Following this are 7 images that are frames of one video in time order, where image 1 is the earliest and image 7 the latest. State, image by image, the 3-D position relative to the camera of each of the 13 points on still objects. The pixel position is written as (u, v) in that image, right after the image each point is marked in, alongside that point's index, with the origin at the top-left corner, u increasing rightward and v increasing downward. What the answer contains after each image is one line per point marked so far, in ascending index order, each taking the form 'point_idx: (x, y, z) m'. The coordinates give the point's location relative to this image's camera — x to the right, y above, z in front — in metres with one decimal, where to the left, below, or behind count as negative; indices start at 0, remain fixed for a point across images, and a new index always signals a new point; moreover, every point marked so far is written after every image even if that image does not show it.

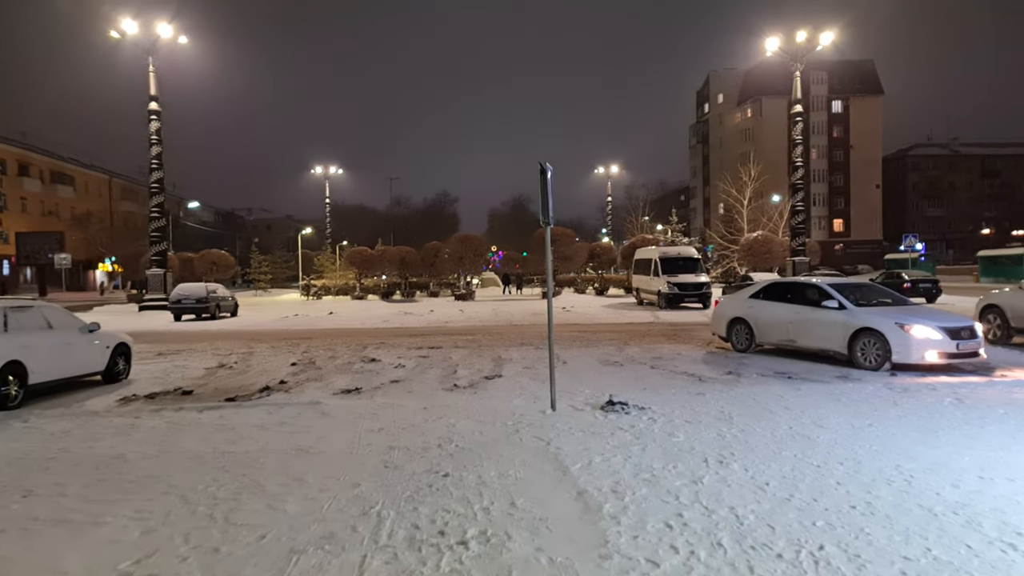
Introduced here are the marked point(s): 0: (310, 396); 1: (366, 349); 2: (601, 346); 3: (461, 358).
0: (-2.6, -1.4, +8.9) m
1: (-3.0, -1.3, +14.1) m
2: (+1.7, -1.2, +13.3) m
3: (-0.9, -1.3, +12.4) m
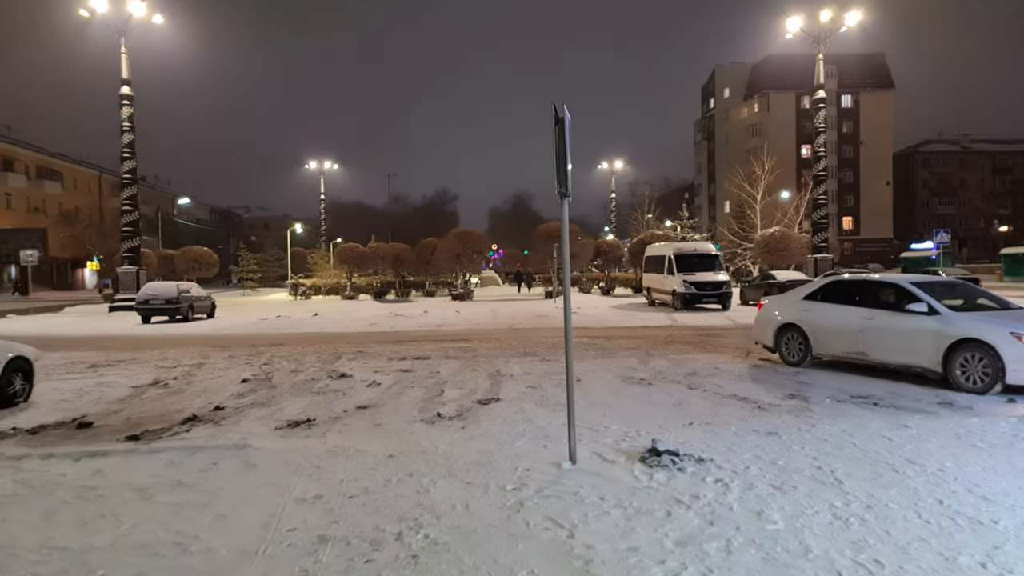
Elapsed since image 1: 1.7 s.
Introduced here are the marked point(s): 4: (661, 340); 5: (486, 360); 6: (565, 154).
0: (-2.6, -1.4, +6.7) m
1: (-3.0, -1.2, +11.9) m
2: (+1.7, -1.1, +11.1) m
3: (-0.9, -1.2, +10.1) m
4: (+3.1, -1.1, +14.3) m
5: (-0.4, -1.2, +11.3) m
6: (+0.4, +1.0, +5.2) m
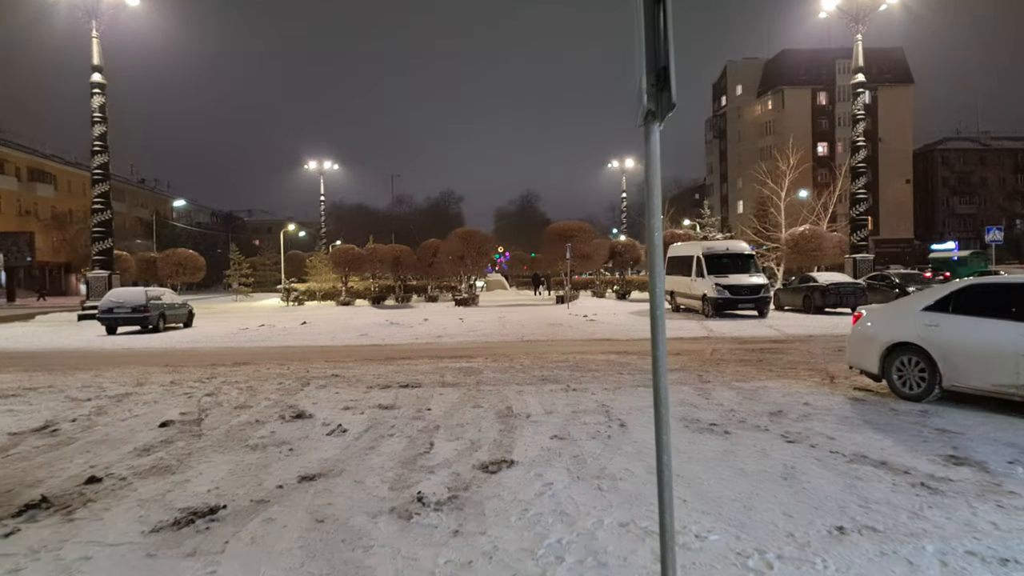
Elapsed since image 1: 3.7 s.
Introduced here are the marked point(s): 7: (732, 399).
0: (-2.5, -1.5, +4.0) m
1: (-2.8, -1.3, +9.2) m
2: (+1.9, -1.2, +8.4) m
3: (-0.7, -1.3, +7.5) m
4: (+3.3, -1.2, +11.6) m
5: (-0.2, -1.3, +8.7) m
6: (+0.5, +0.9, +2.5) m
7: (+2.5, -1.2, +7.8) m
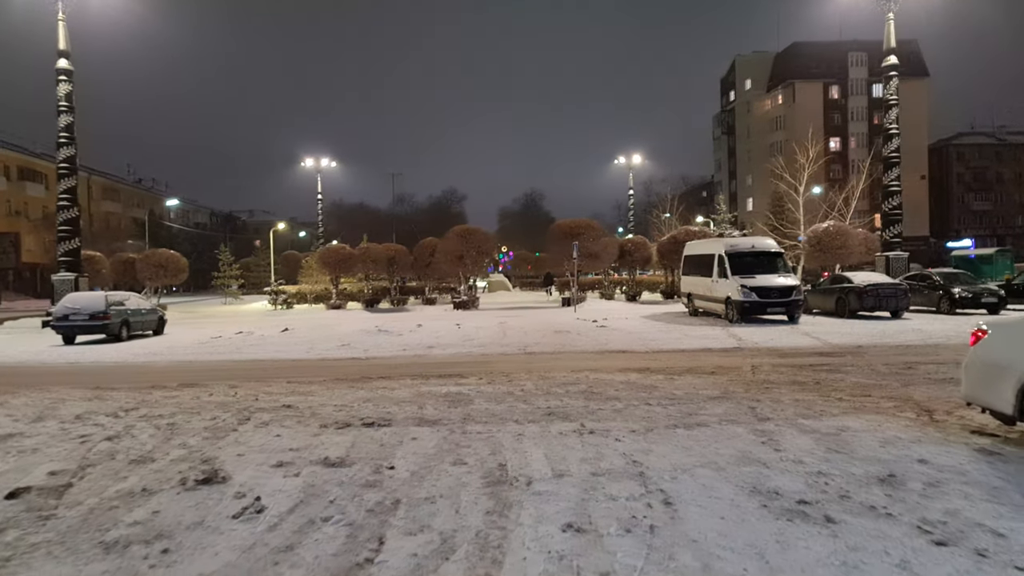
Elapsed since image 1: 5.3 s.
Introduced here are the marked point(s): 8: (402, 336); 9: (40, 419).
0: (-2.5, -1.6, +1.9) m
1: (-2.8, -1.4, +7.1) m
2: (+1.9, -1.3, +6.2) m
3: (-0.7, -1.4, +5.3) m
4: (+3.3, -1.3, +9.4) m
5: (-0.3, -1.4, +6.5) m
6: (+0.5, +0.8, +0.4) m
7: (+2.4, -1.3, +5.6) m
8: (-2.9, -1.3, +18.3) m
9: (-5.4, -1.5, +8.2) m
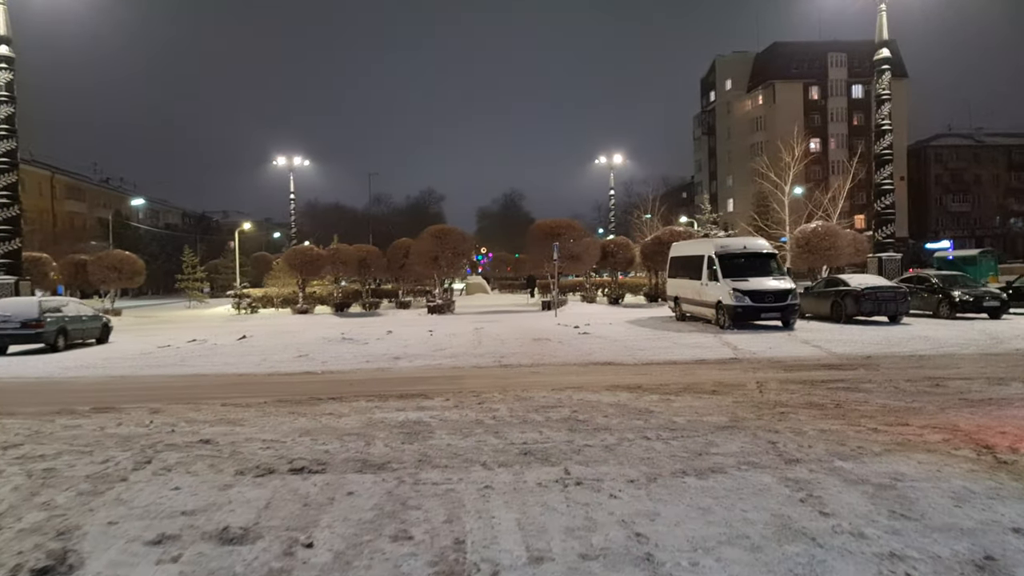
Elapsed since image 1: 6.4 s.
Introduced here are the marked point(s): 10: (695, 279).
0: (-2.7, -1.6, +0.4) m
1: (-3.1, -1.5, +5.6) m
2: (+1.6, -1.4, +4.9) m
3: (-1.0, -1.5, +3.9) m
4: (+3.0, -1.3, +8.1) m
5: (-0.5, -1.4, +5.1) m
6: (+0.4, +0.8, -1.0) m
7: (+2.2, -1.4, +4.3) m
8: (-3.5, -1.4, +16.8) m
9: (-5.7, -1.6, +6.6) m
10: (+5.3, +0.2, +19.9) m
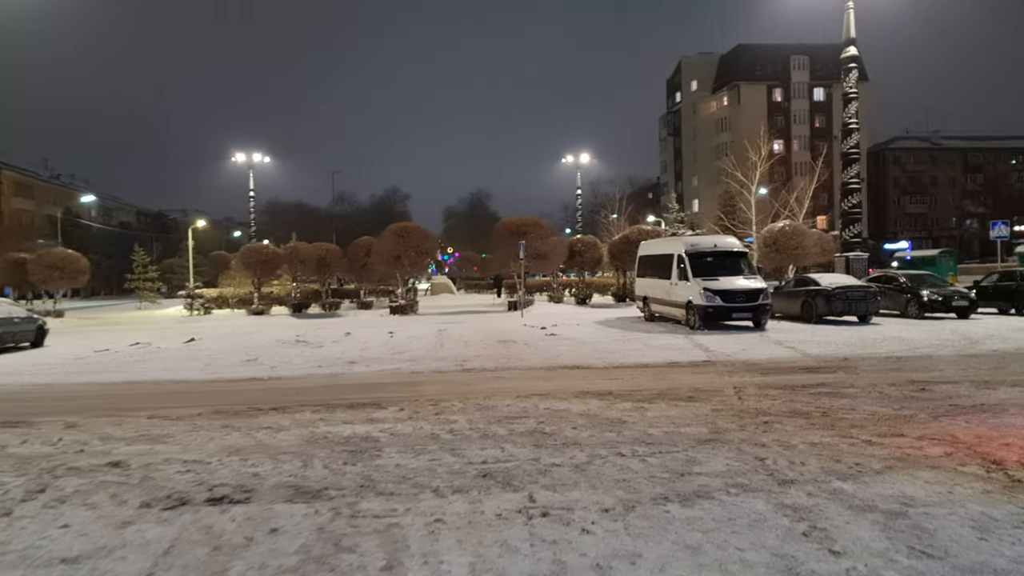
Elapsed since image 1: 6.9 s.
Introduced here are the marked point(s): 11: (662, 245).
0: (-2.7, -1.6, -0.4) m
1: (-3.4, -1.5, +4.7) m
2: (+1.4, -1.4, +4.2) m
3: (-1.2, -1.5, +3.1) m
4: (+2.6, -1.3, +7.5) m
5: (-0.8, -1.4, +4.3) m
6: (+0.4, +0.8, -1.7) m
7: (+2.0, -1.4, +3.6) m
8: (-4.3, -1.4, +15.8) m
9: (-6.1, -1.6, +5.6) m
10: (+4.3, +0.3, +19.4) m
11: (+4.3, +1.2, +20.0) m
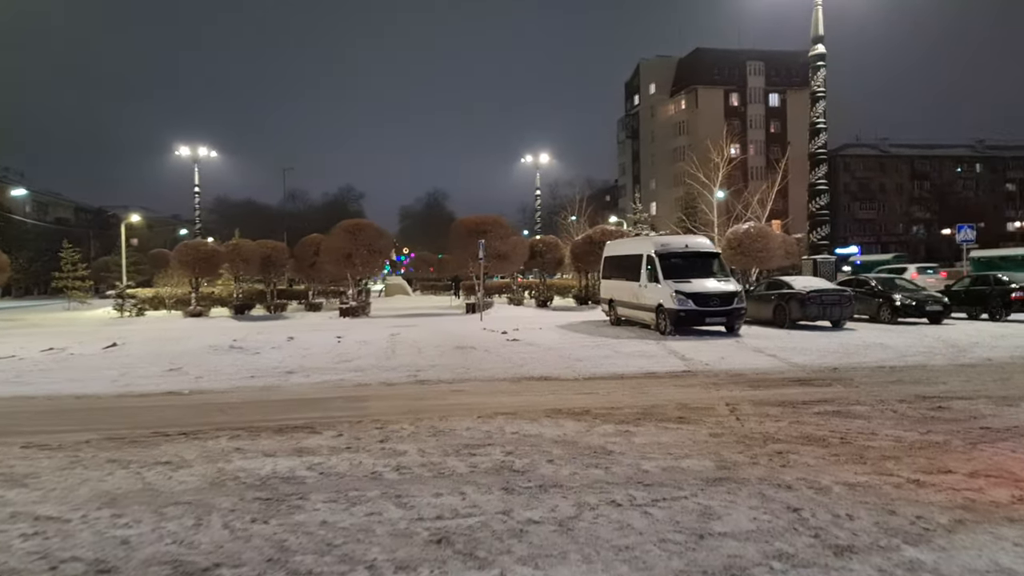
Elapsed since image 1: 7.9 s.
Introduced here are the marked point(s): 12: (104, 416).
0: (-2.6, -1.6, -1.9) m
1: (-3.5, -1.5, +3.2) m
2: (+1.2, -1.4, +3.0) m
3: (-1.2, -1.5, +1.7) m
4: (+2.2, -1.3, +6.3) m
5: (-0.9, -1.4, +3.0) m
6: (+0.6, +0.8, -3.0) m
7: (+1.9, -1.4, +2.4) m
8: (-5.2, -1.4, +14.2) m
9: (-6.3, -1.6, +3.9) m
10: (+3.2, +0.2, +18.4) m
11: (+3.2, +1.2, +18.9) m
12: (-4.8, -1.5, +8.3) m
